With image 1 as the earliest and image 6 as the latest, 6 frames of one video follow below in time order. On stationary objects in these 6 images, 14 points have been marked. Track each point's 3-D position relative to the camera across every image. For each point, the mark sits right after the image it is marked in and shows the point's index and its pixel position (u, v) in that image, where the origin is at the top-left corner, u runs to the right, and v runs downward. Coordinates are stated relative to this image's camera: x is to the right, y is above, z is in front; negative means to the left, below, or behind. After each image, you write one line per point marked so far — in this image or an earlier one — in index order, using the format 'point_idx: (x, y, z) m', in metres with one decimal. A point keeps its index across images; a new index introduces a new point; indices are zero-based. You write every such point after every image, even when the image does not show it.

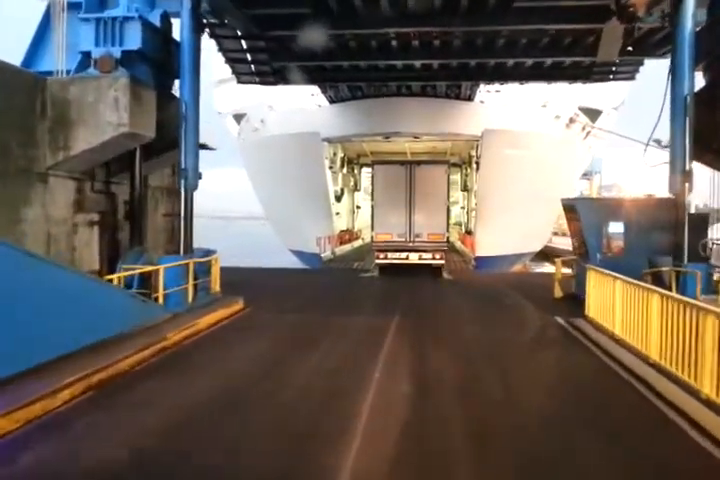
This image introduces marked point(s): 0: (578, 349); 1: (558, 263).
0: (+2.8, -1.4, +8.5) m
1: (+3.7, -0.4, +12.3) m
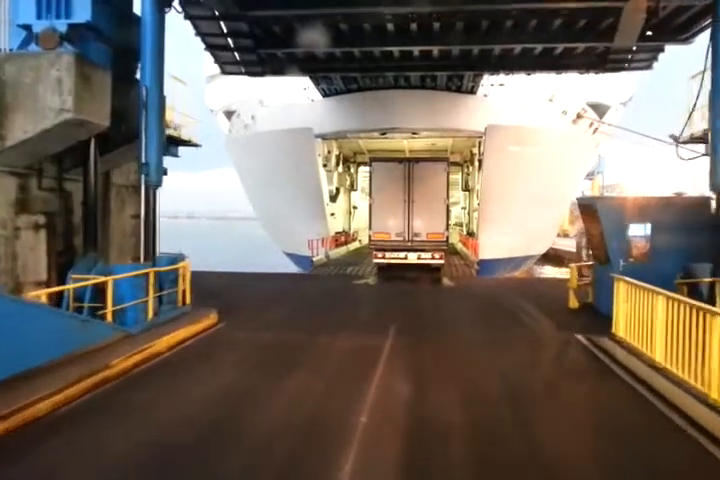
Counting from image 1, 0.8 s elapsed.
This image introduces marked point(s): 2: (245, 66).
0: (+2.7, -1.5, +7.2) m
1: (+3.6, -0.5, +11.0) m
2: (-2.7, +4.1, +15.6) m
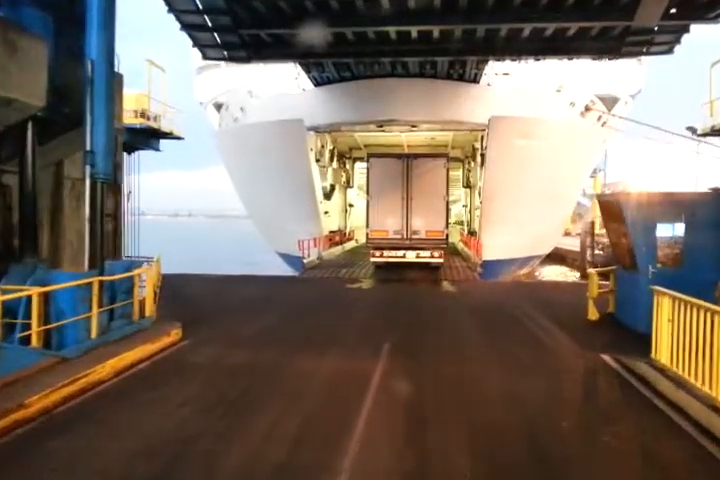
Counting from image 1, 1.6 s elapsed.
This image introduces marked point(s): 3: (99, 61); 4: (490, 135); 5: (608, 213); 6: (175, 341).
0: (+2.5, -1.5, +5.9) m
1: (+3.4, -0.5, +9.7) m
2: (-2.9, +4.1, +14.3) m
3: (-2.8, +2.0, +7.2) m
4: (+3.6, +2.9, +18.4) m
5: (+3.6, +0.4, +9.7) m
6: (-2.2, -1.2, +7.9) m
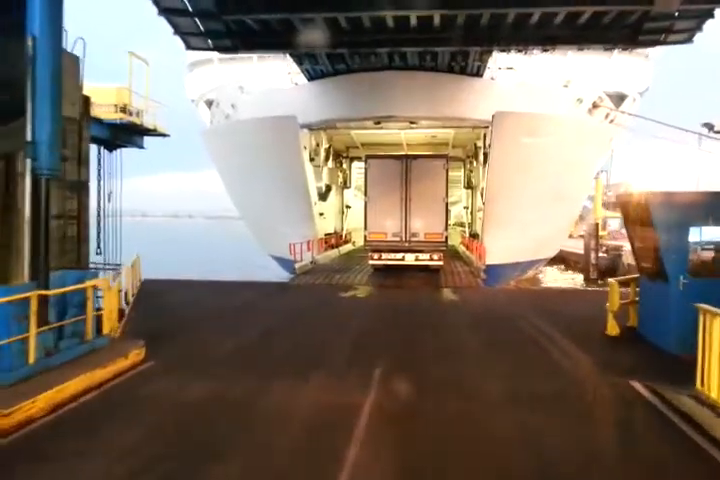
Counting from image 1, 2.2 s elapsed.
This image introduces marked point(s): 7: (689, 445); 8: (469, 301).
0: (+2.4, -1.6, +4.9) m
1: (+3.3, -0.6, +8.6) m
2: (-3.0, +4.0, +13.3) m
3: (-2.9, +1.9, +6.2) m
4: (+3.5, +2.8, +17.4) m
5: (+3.5, +0.3, +8.6) m
6: (-2.3, -1.3, +6.8) m
7: (+2.5, -1.5, +5.1) m
8: (+2.1, -1.2, +12.4) m
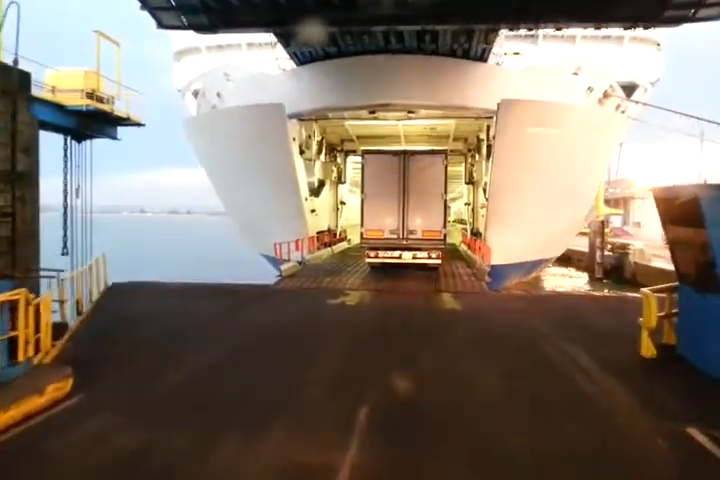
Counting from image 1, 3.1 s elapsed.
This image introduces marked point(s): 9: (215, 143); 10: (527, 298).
0: (+2.3, -1.6, +3.5) m
1: (+3.2, -0.6, +7.3) m
2: (-3.1, +4.0, +11.8) m
3: (-3.1, +1.9, +4.8) m
4: (+3.4, +2.9, +16.0) m
5: (+3.4, +0.3, +7.2) m
6: (-2.5, -1.3, +5.4) m
7: (+2.4, -1.6, +3.7) m
8: (+1.9, -1.2, +11.0) m
9: (-4.1, +2.8, +19.0) m
10: (+3.0, -1.1, +12.1) m
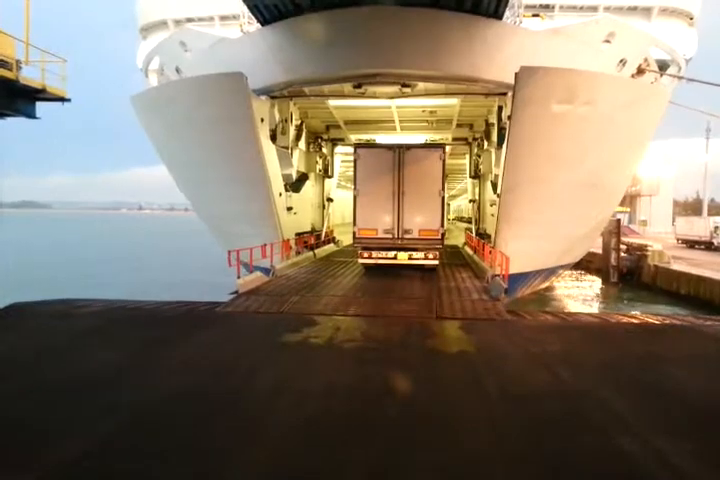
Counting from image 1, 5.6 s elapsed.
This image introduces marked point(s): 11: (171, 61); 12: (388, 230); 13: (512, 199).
0: (+1.9, -1.8, +0.3) m
1: (+2.8, -0.8, +4.0) m
2: (-3.5, +3.9, +8.5) m
3: (-3.4, +1.7, +1.5) m
4: (+3.0, +2.7, +12.7) m
5: (+3.0, +0.1, +4.0) m
6: (-2.8, -1.5, +2.2) m
7: (+2.0, -1.7, +0.4) m
8: (+1.6, -1.3, +7.8) m
9: (-4.4, +2.7, +15.7) m
10: (+2.7, -1.2, +8.9) m
11: (-4.8, +4.6, +16.9) m
12: (+0.6, +0.2, +14.1) m
13: (+3.2, +0.8, +14.0) m
